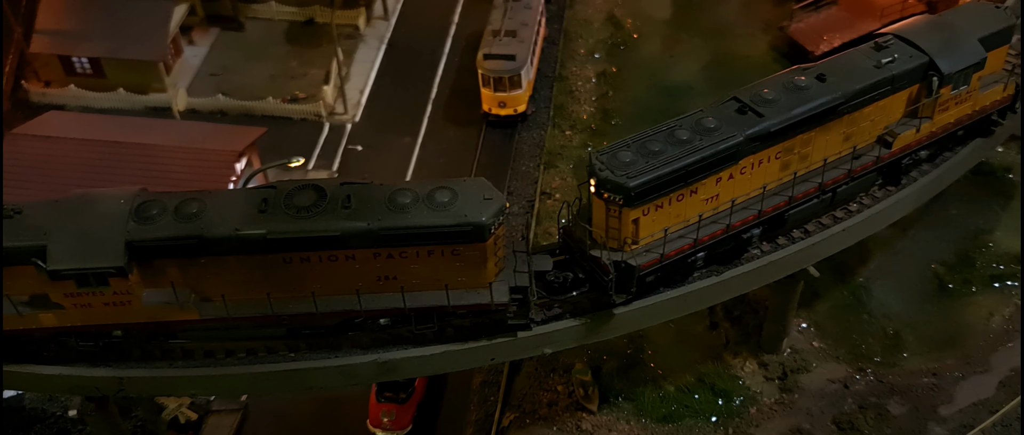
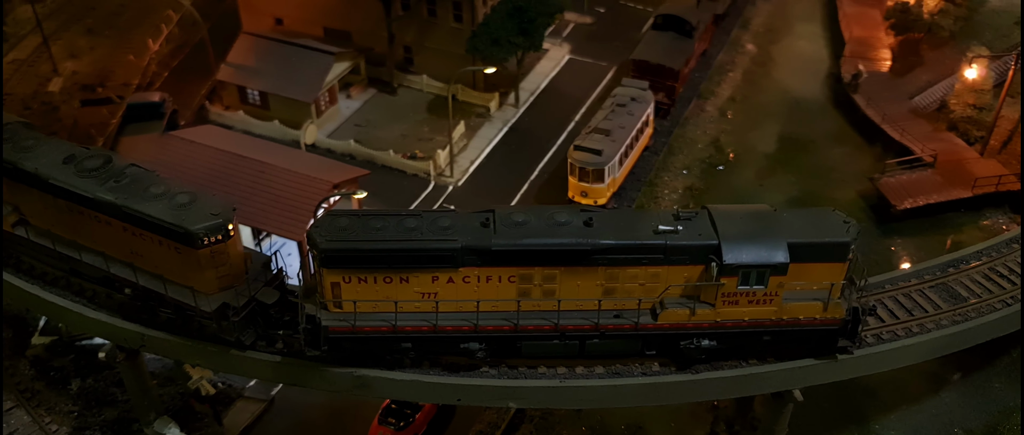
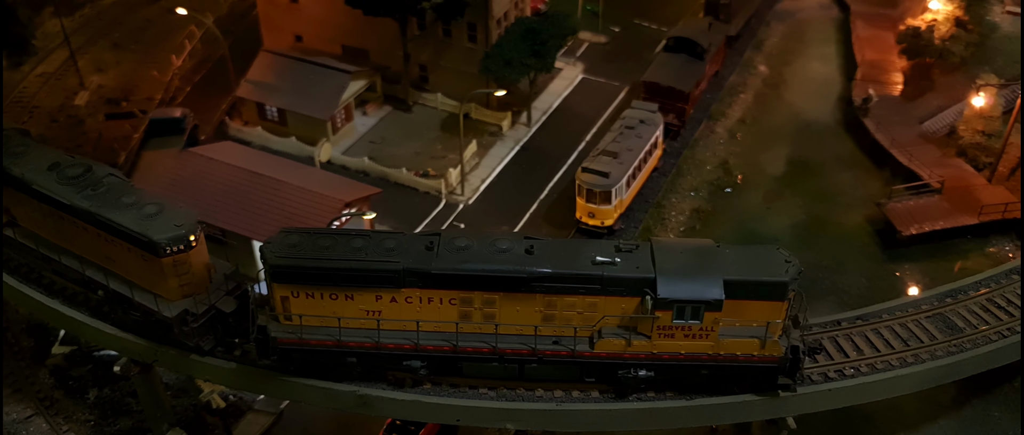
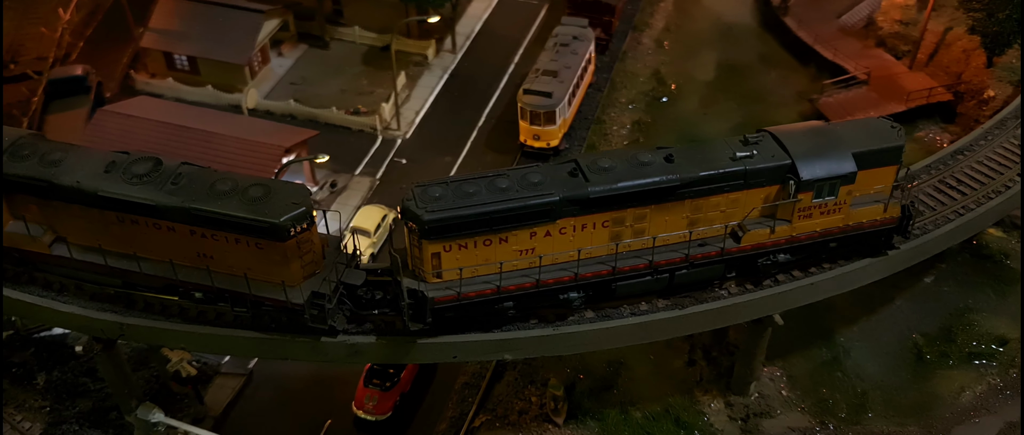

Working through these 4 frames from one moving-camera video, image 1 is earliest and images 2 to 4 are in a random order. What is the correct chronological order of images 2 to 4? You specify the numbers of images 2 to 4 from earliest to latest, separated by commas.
4, 2, 3
